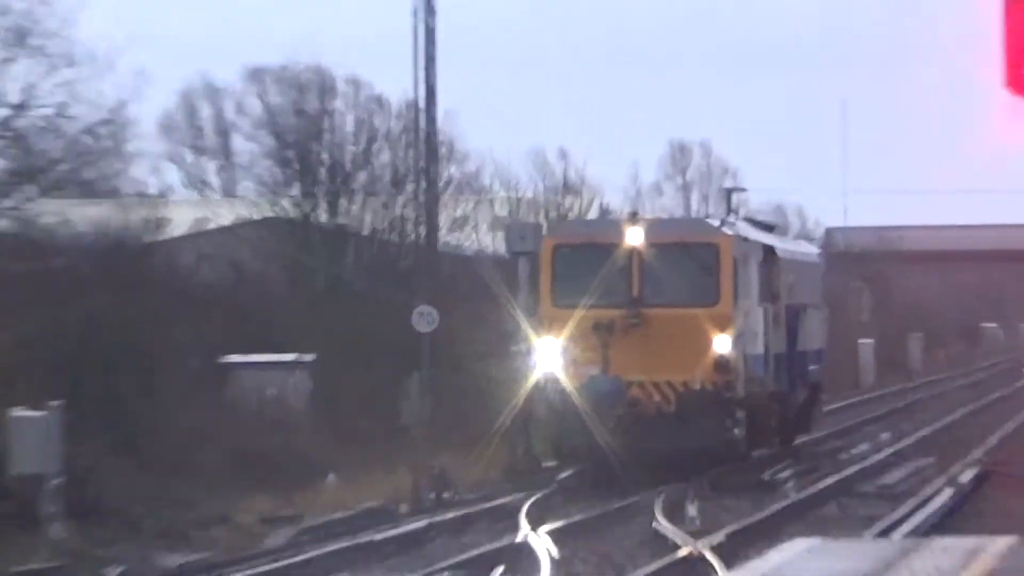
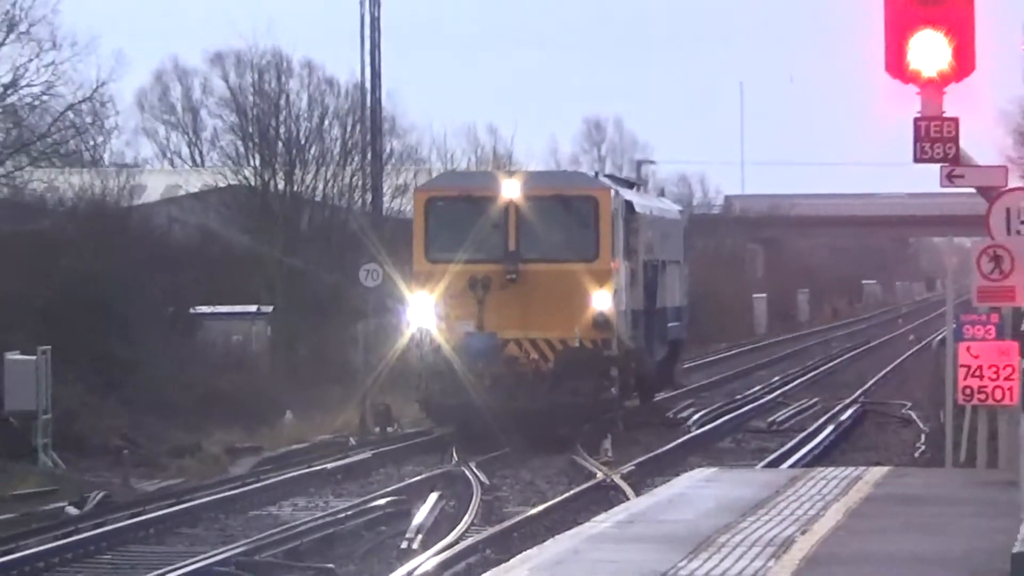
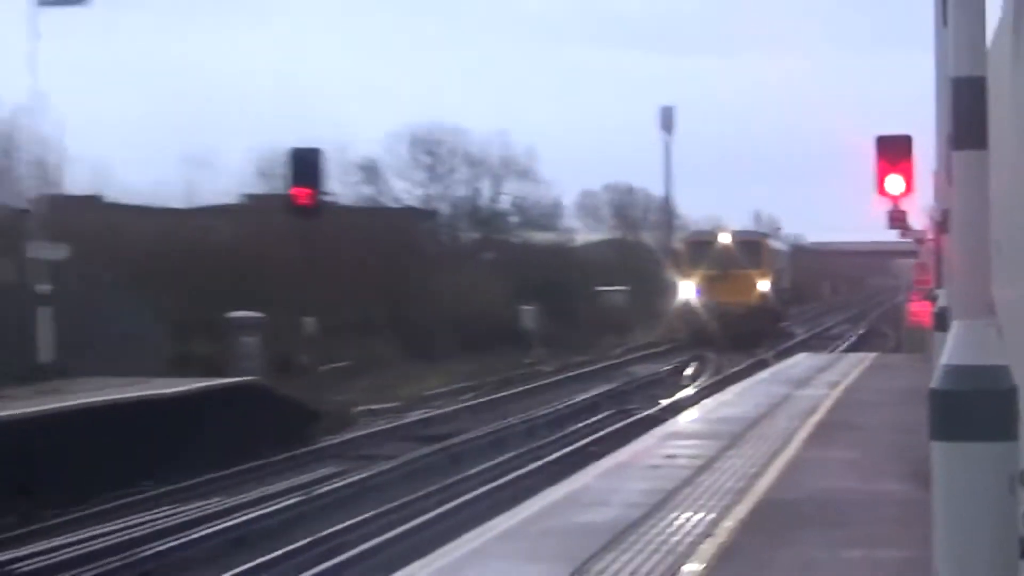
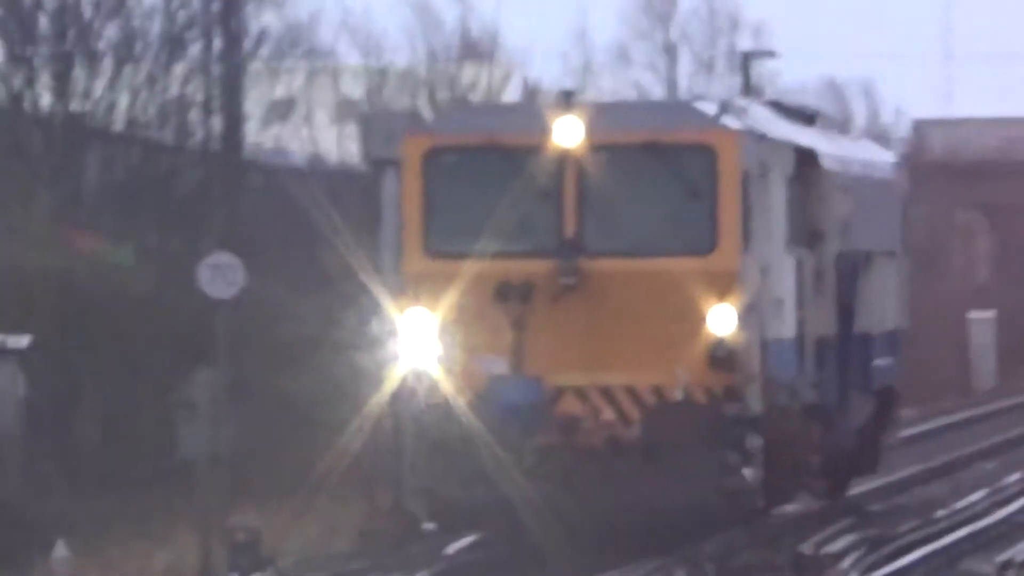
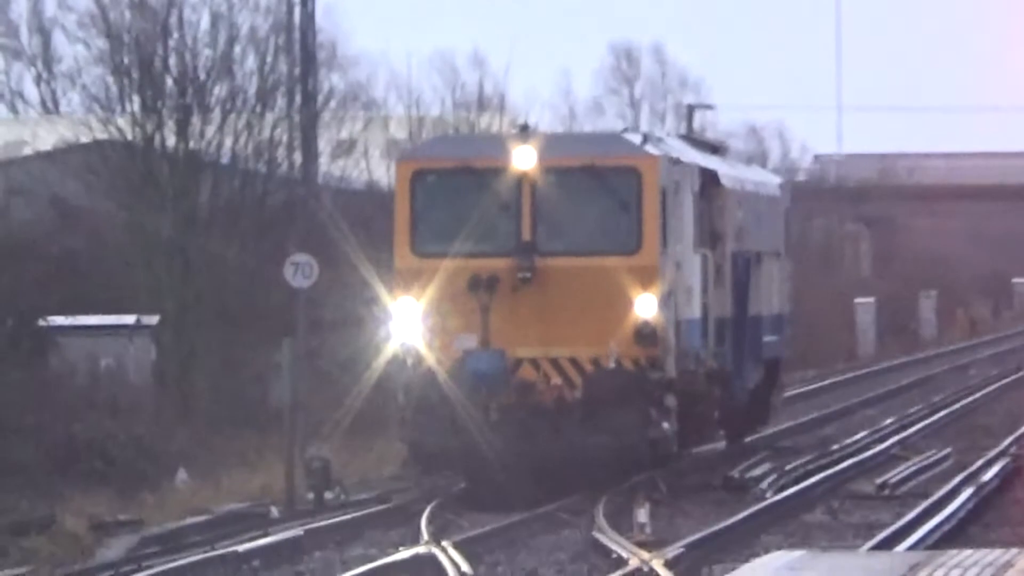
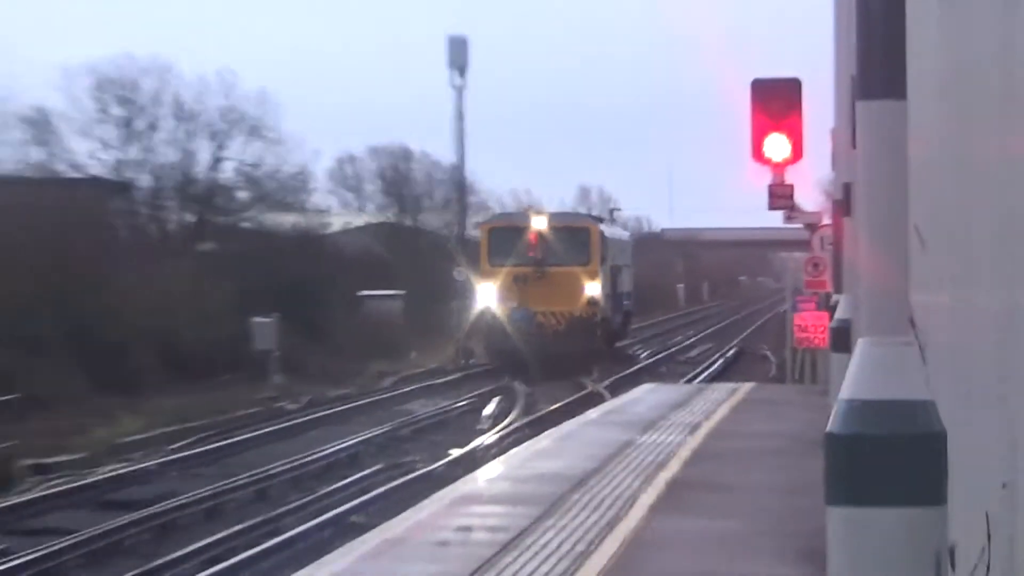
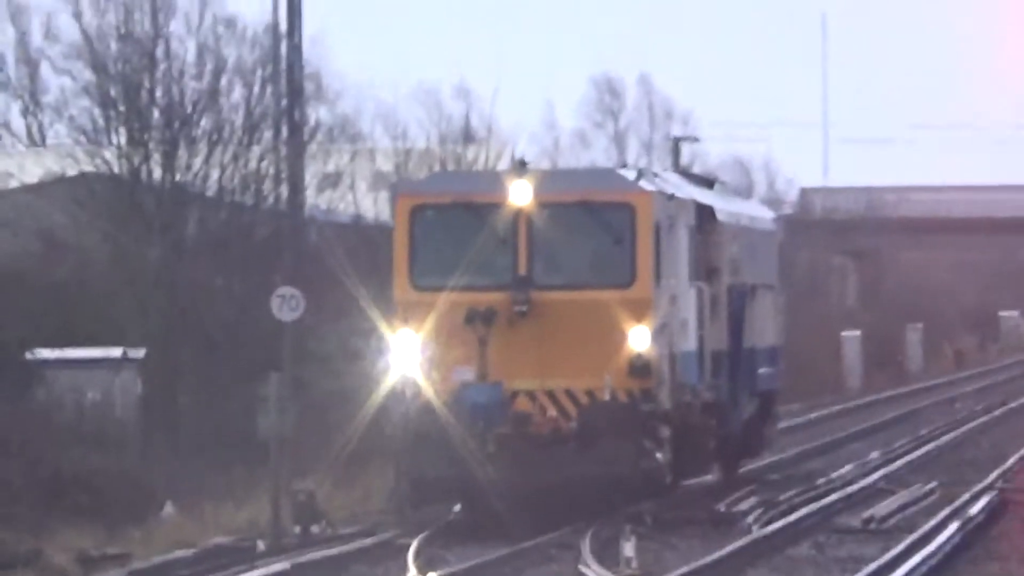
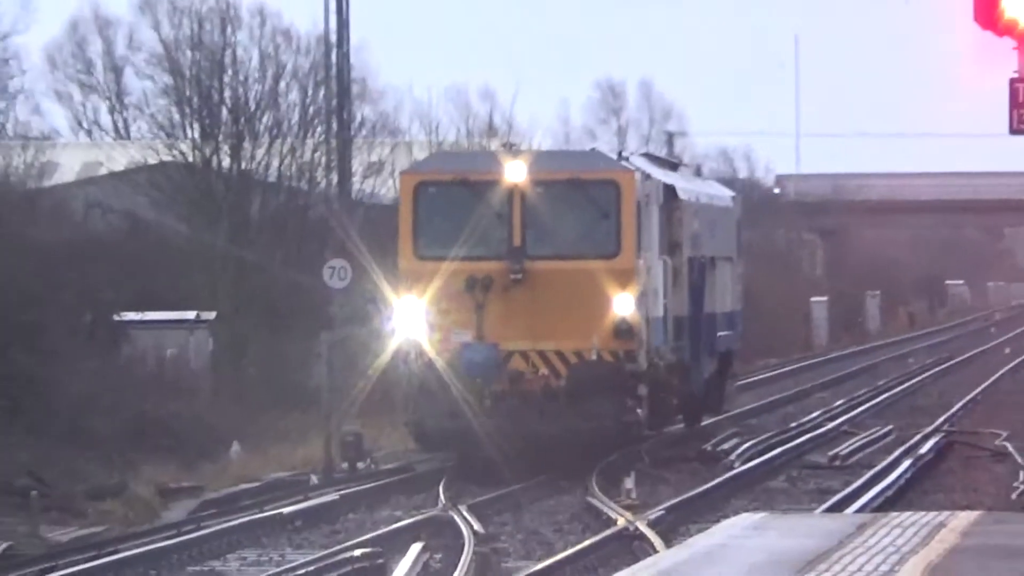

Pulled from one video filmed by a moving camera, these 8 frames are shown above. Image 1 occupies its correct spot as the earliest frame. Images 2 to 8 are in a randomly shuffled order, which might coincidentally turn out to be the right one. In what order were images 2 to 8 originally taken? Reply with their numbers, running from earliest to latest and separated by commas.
4, 7, 5, 8, 2, 6, 3
